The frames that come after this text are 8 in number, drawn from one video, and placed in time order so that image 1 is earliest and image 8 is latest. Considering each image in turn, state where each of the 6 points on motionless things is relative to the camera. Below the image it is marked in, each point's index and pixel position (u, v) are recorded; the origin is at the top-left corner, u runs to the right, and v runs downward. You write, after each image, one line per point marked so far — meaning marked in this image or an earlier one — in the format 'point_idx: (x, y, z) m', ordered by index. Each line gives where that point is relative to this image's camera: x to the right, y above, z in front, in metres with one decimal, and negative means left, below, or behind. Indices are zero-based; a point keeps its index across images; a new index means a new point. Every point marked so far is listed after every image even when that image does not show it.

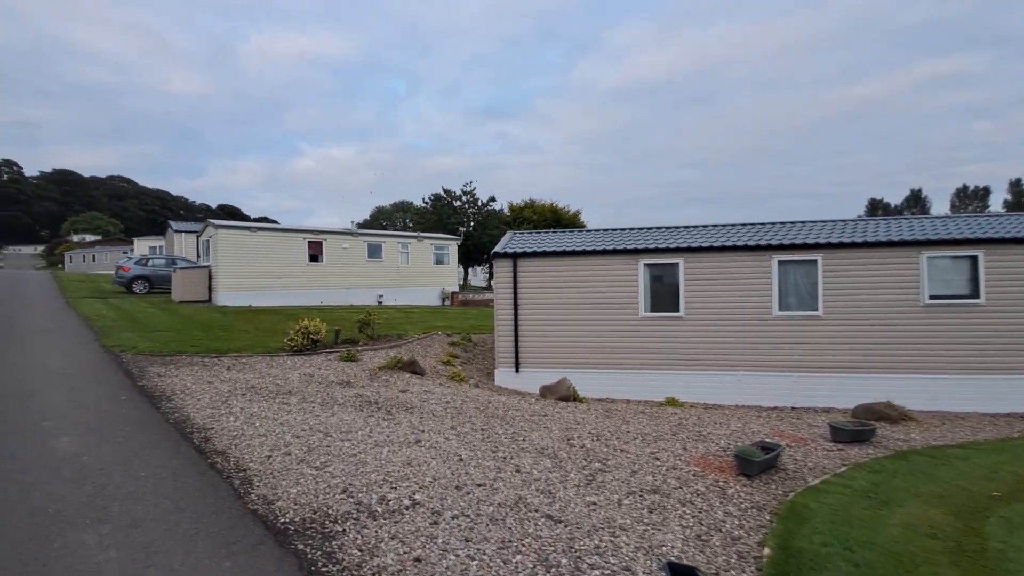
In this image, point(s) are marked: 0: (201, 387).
0: (-5.7, -1.8, +9.0) m
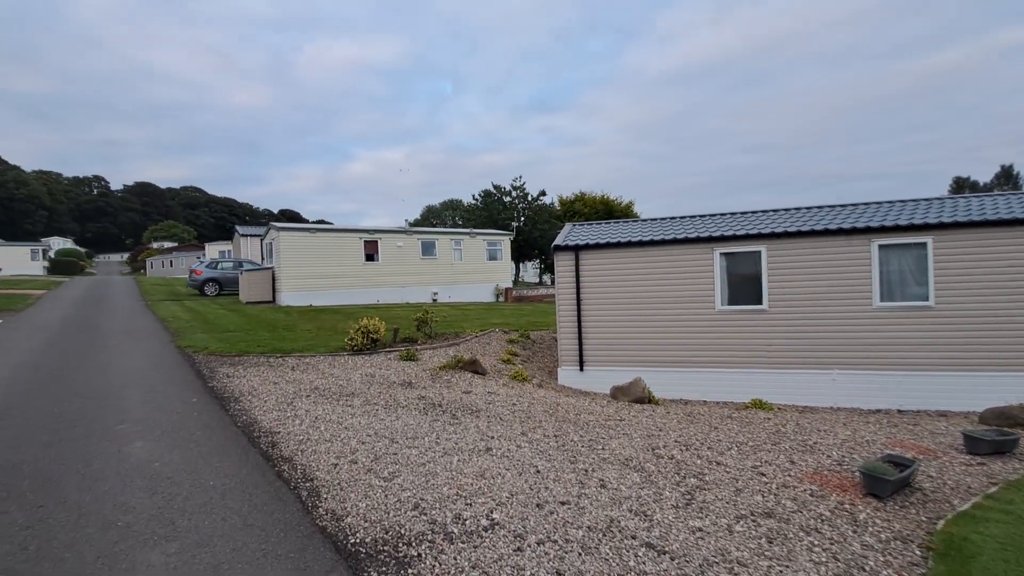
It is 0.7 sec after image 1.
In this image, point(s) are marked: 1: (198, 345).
0: (-4.5, -1.8, +8.9) m
1: (-8.0, -1.4, +12.5) m
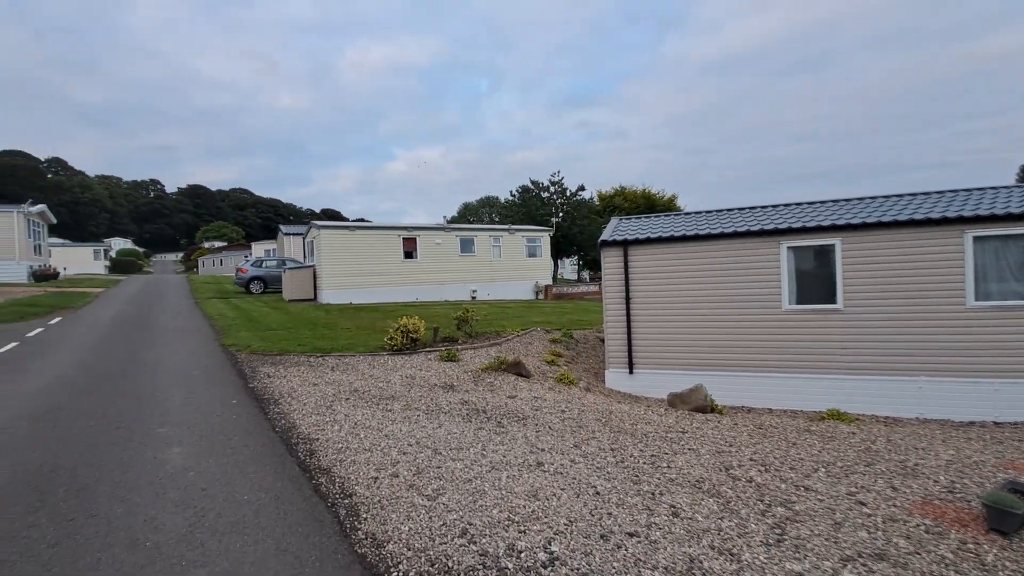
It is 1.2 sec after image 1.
0: (-3.7, -1.8, +8.7) m
1: (-6.9, -1.4, +12.5) m
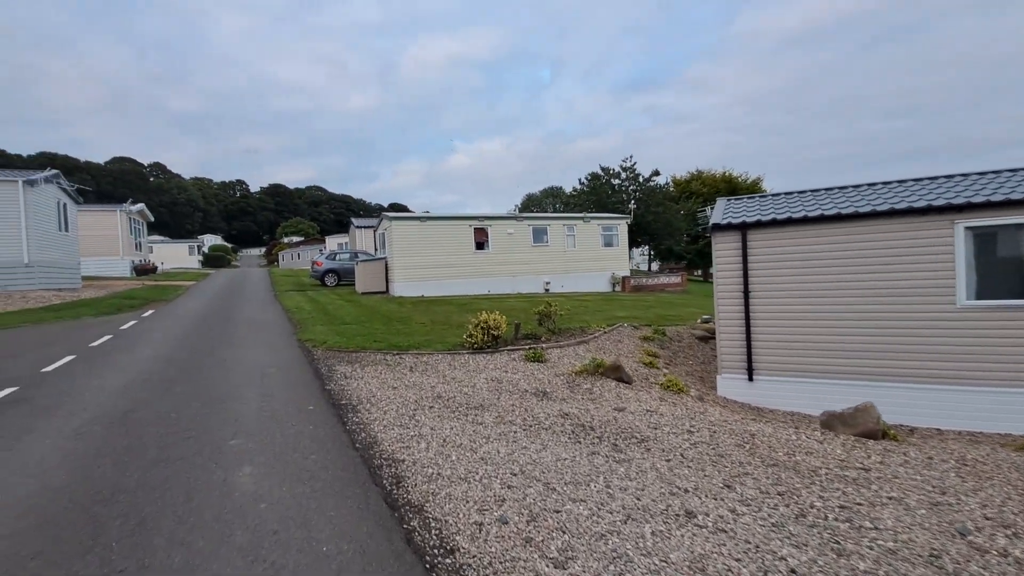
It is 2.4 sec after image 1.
0: (-2.0, -1.7, +7.8) m
1: (-4.8, -1.2, +12.0) m
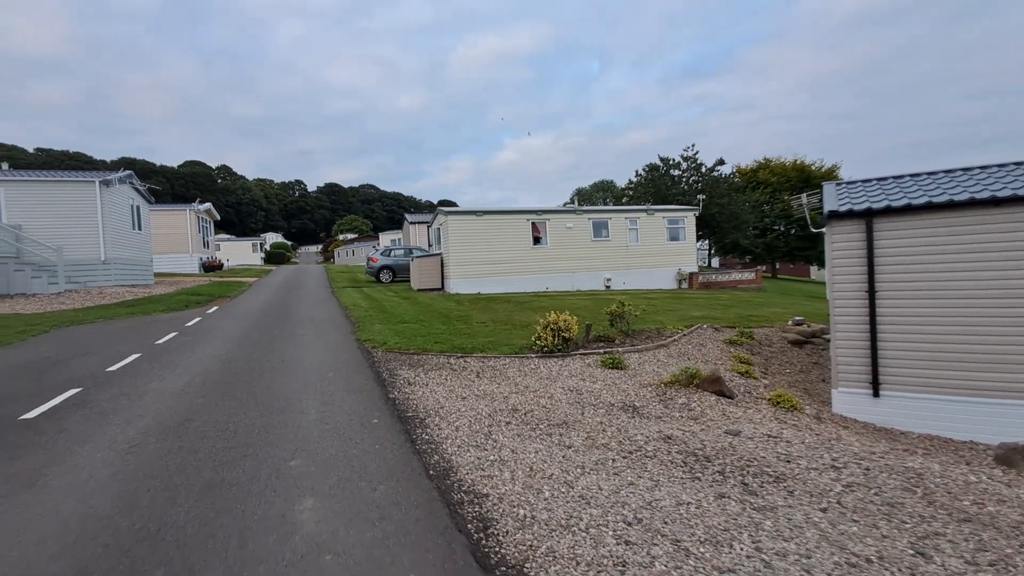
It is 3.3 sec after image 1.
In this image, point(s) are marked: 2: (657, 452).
0: (-0.8, -1.7, +7.0) m
1: (-3.2, -1.2, +11.4) m
2: (+1.6, -1.8, +5.5) m
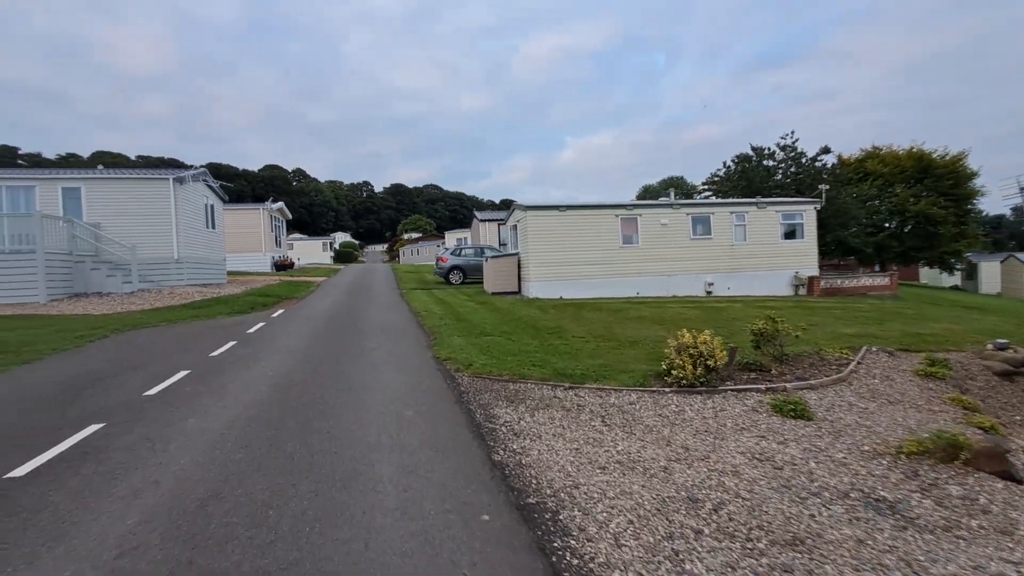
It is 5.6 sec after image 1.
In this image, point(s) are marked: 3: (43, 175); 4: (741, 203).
0: (+0.8, -1.9, +4.6) m
1: (-1.0, -1.3, +9.3) m
2: (+3.0, -2.0, +2.8) m
3: (-19.1, +4.6, +19.8) m
4: (+9.3, +3.5, +19.7) m
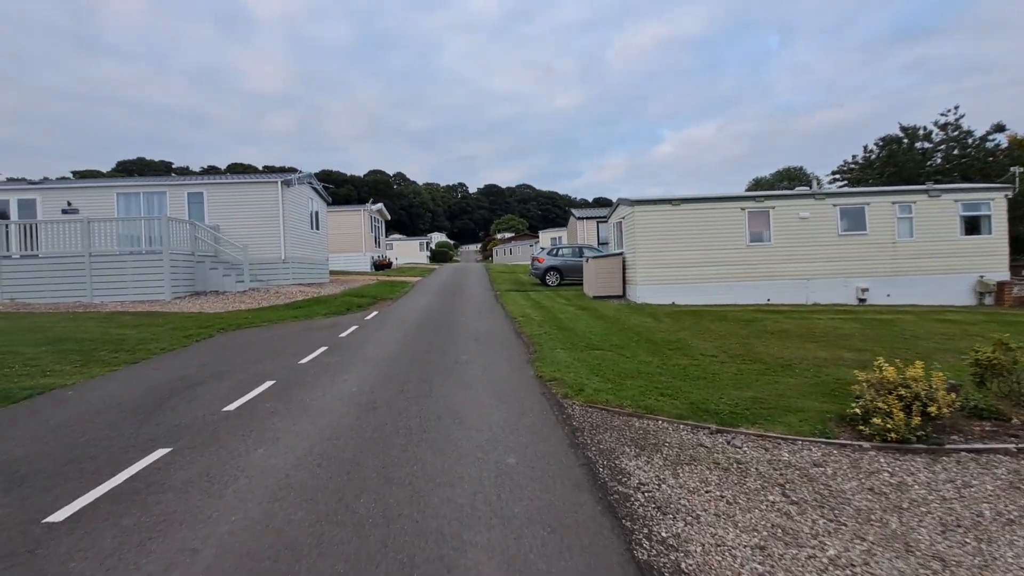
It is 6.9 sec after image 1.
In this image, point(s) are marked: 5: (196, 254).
0: (+1.8, -2.0, +2.8) m
1: (+0.9, -1.4, +7.7) m
2: (+3.7, -2.2, +0.6) m
3: (-14.9, +4.7, +21.4) m
4: (+13.0, +3.2, +16.1) m
5: (-12.2, +1.3, +18.9) m
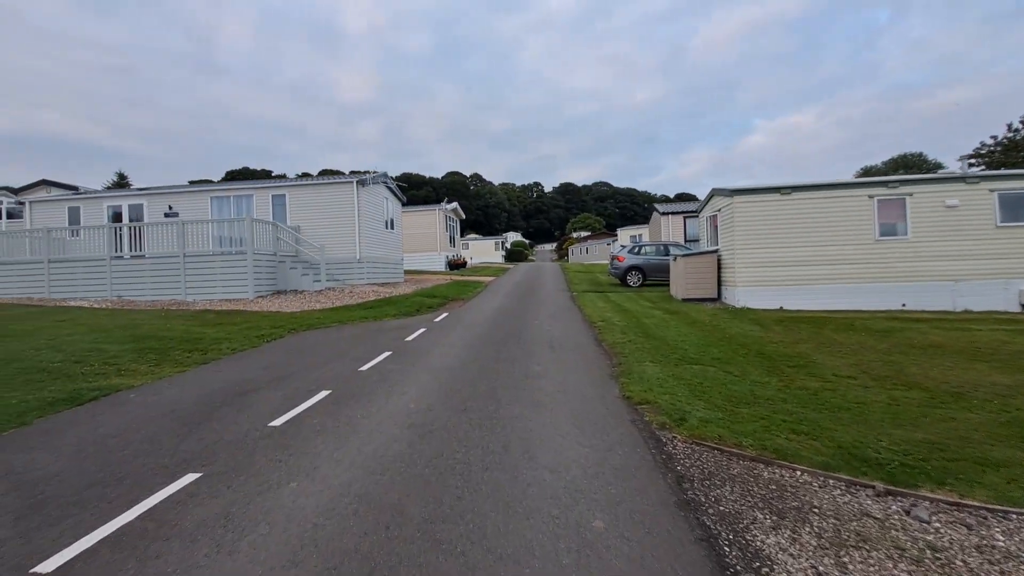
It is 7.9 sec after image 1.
0: (+2.1, -2.1, +1.3) m
1: (+1.9, -1.5, +6.3) m
2: (+3.6, -2.3, -1.2) m
3: (-11.5, +4.7, +22.2) m
4: (+15.2, +3.1, +12.7) m
5: (-9.3, +1.4, +19.3) m
